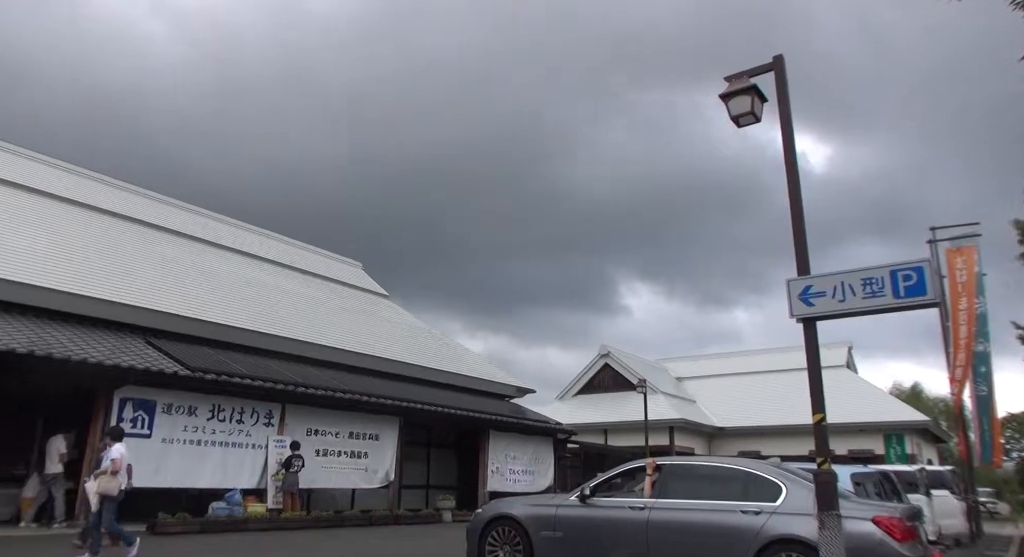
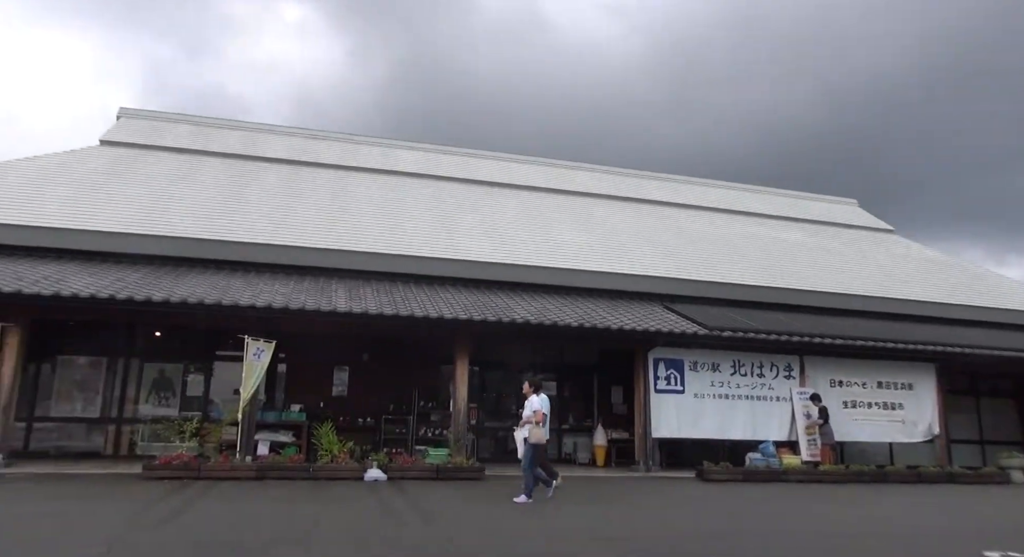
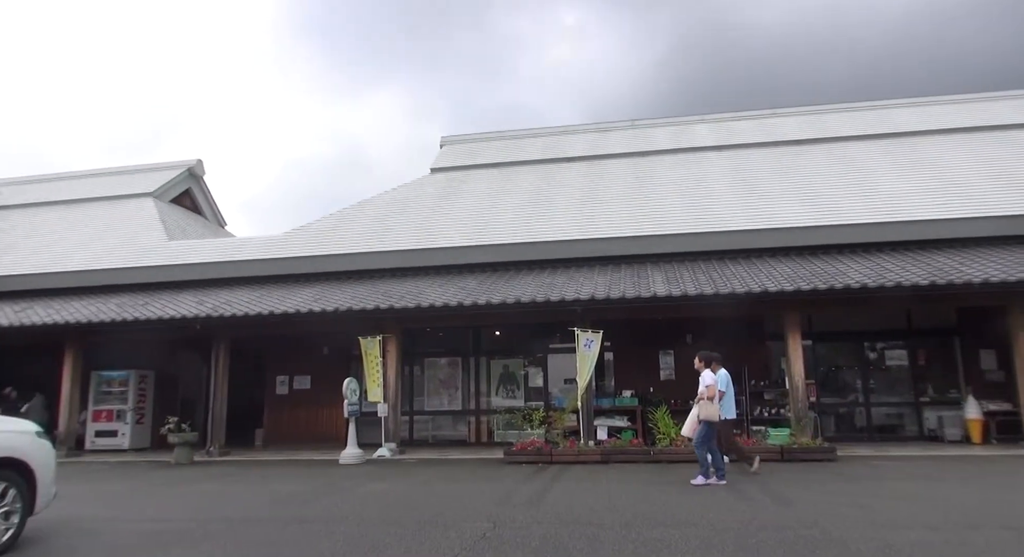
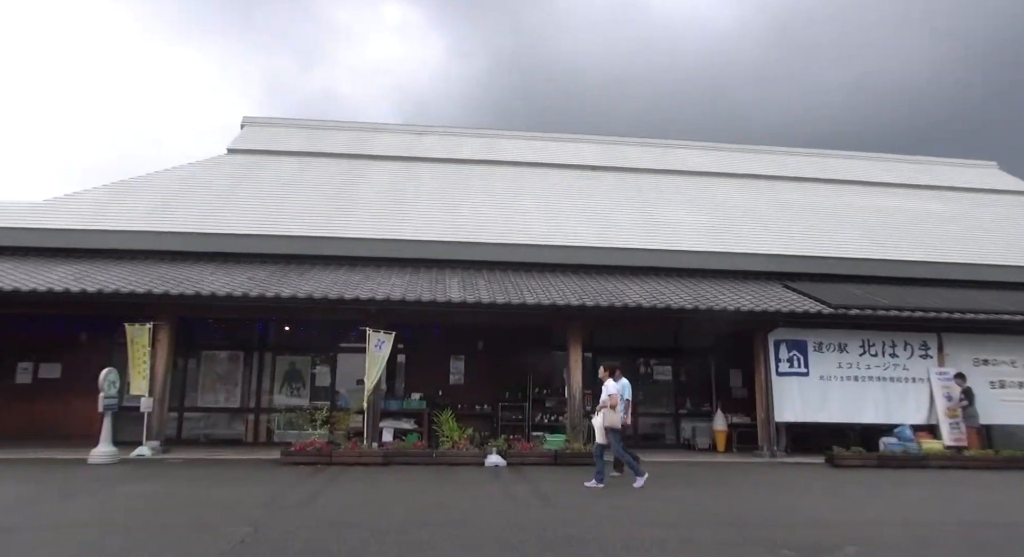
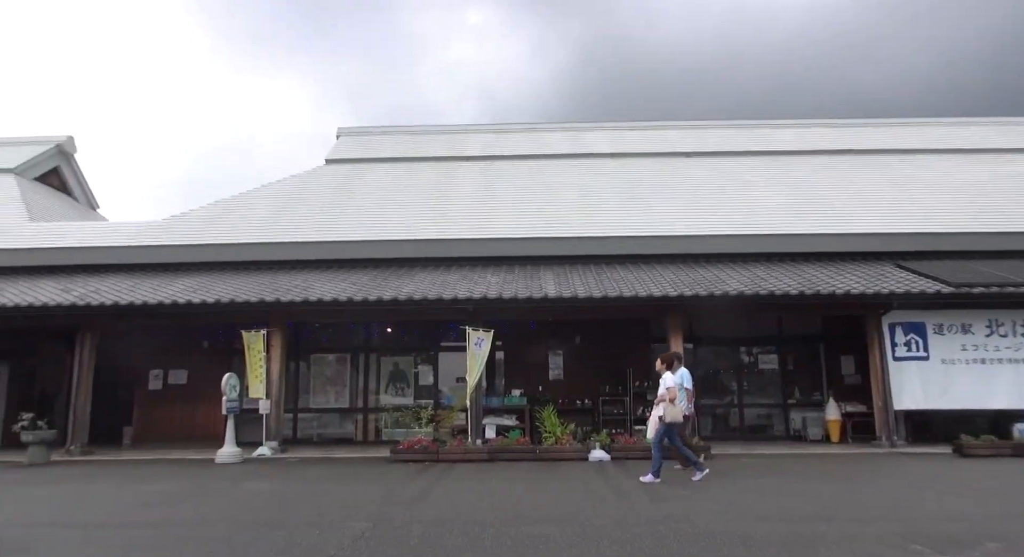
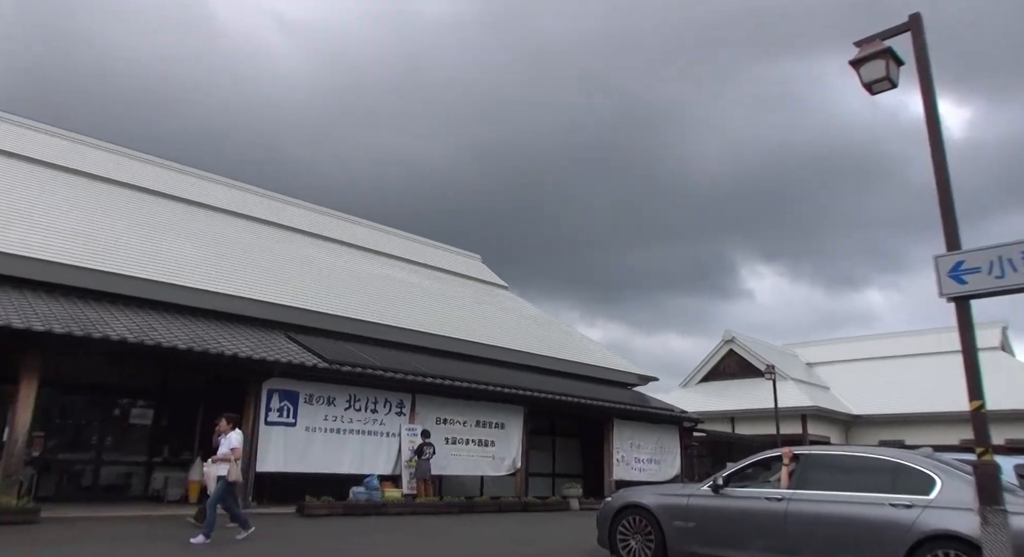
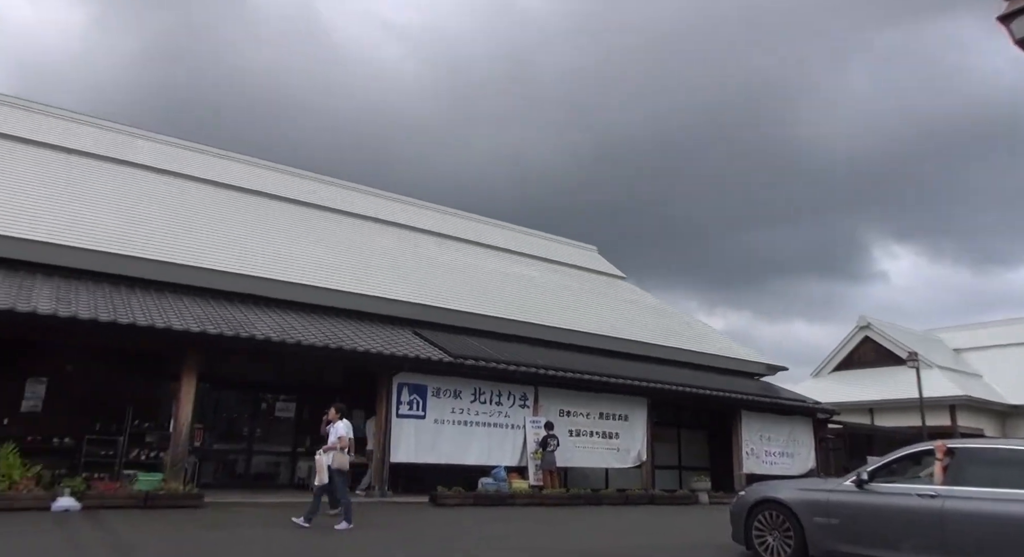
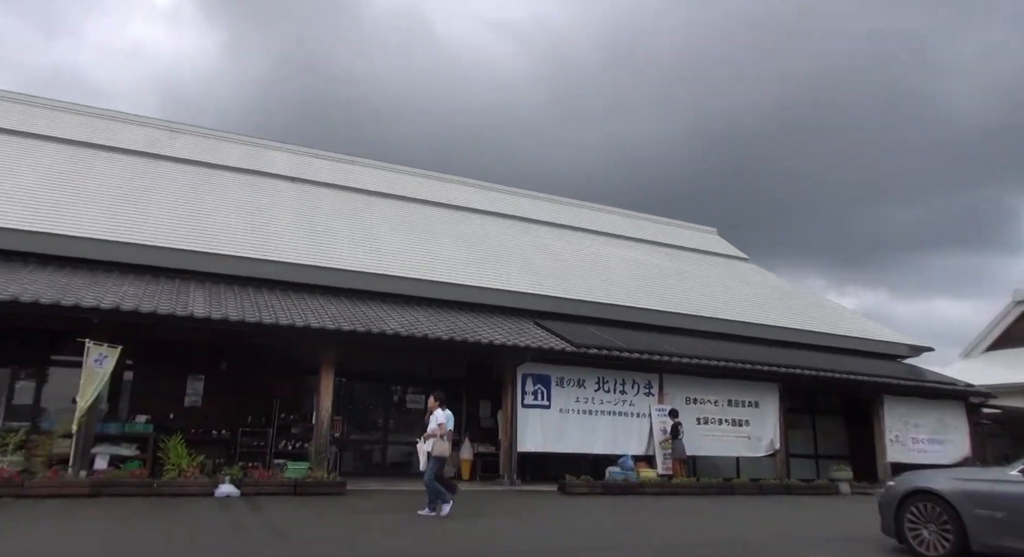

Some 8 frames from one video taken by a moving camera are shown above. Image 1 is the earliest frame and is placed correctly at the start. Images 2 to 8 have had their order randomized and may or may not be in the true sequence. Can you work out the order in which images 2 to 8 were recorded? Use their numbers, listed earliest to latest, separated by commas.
6, 7, 8, 2, 4, 5, 3
